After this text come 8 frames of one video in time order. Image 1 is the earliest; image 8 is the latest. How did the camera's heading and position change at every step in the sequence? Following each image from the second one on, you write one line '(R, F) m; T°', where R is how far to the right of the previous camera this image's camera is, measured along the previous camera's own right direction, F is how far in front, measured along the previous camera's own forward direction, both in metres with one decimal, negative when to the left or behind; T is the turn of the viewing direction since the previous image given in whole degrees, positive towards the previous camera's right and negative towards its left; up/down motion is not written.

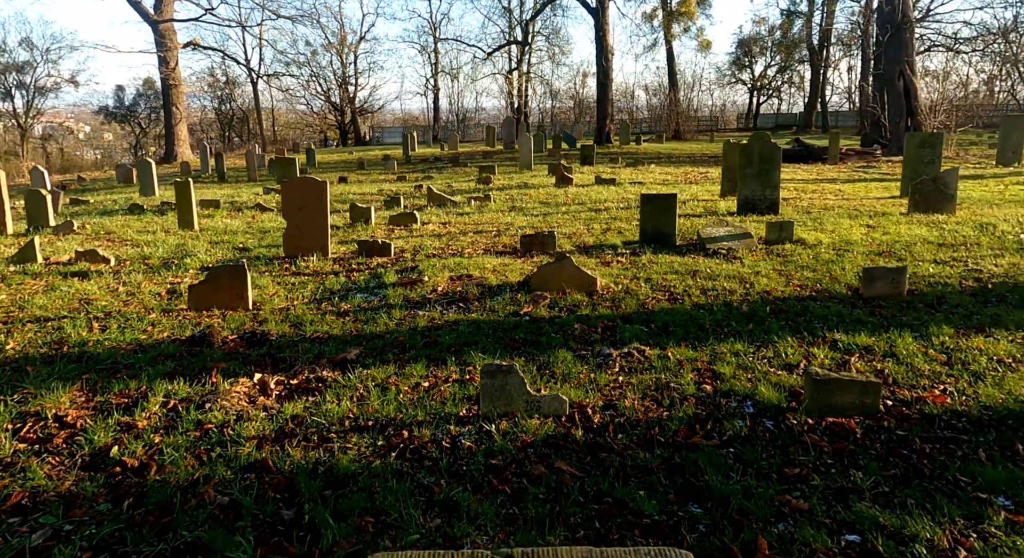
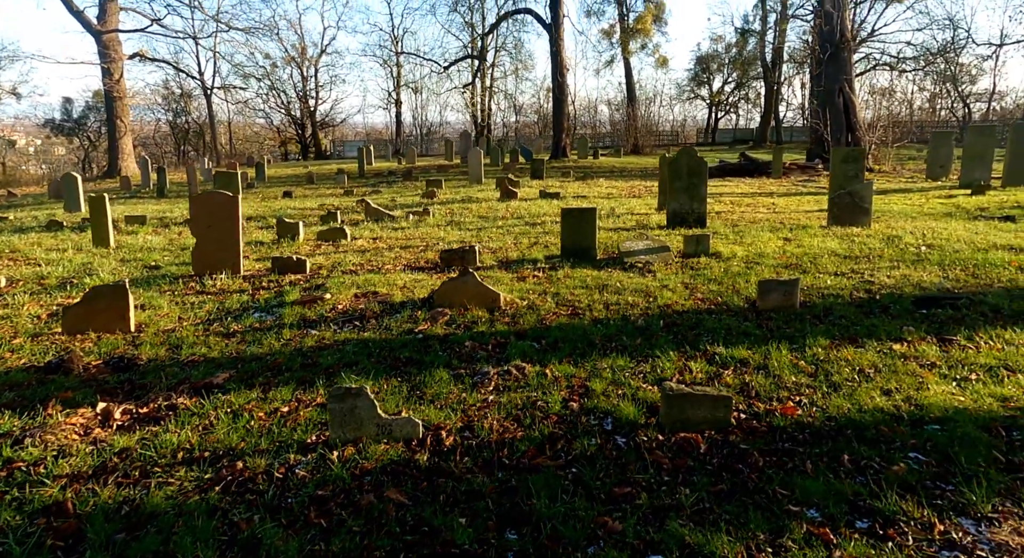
(+0.5, 0.0) m; +3°
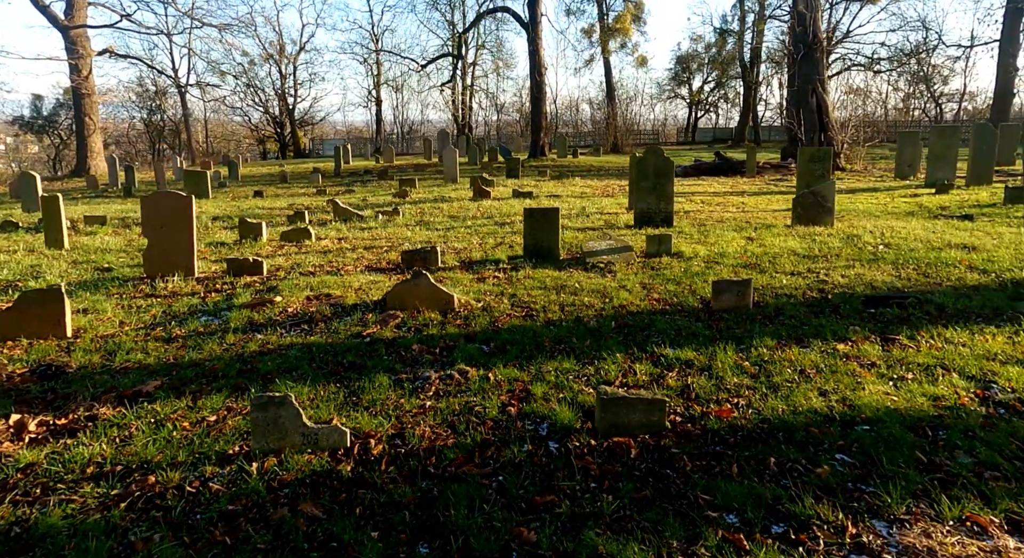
(+0.2, +0.1) m; +1°
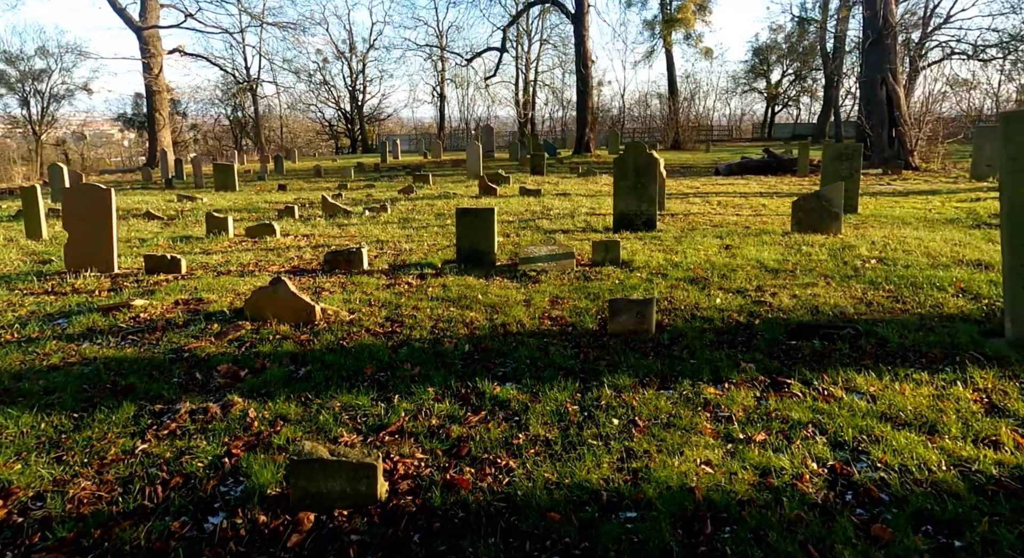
(+1.4, +0.8) m; -5°
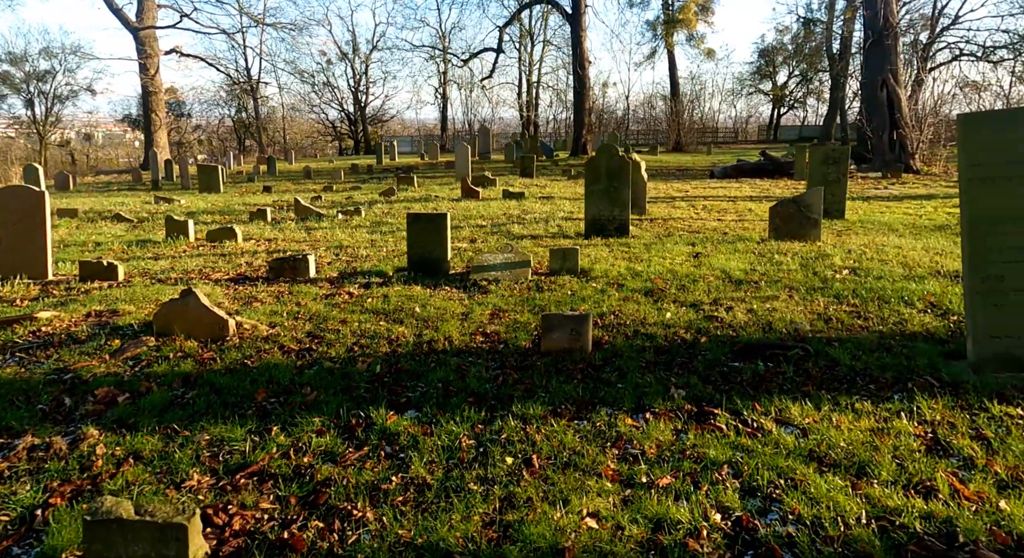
(+0.5, +0.4) m; 0°
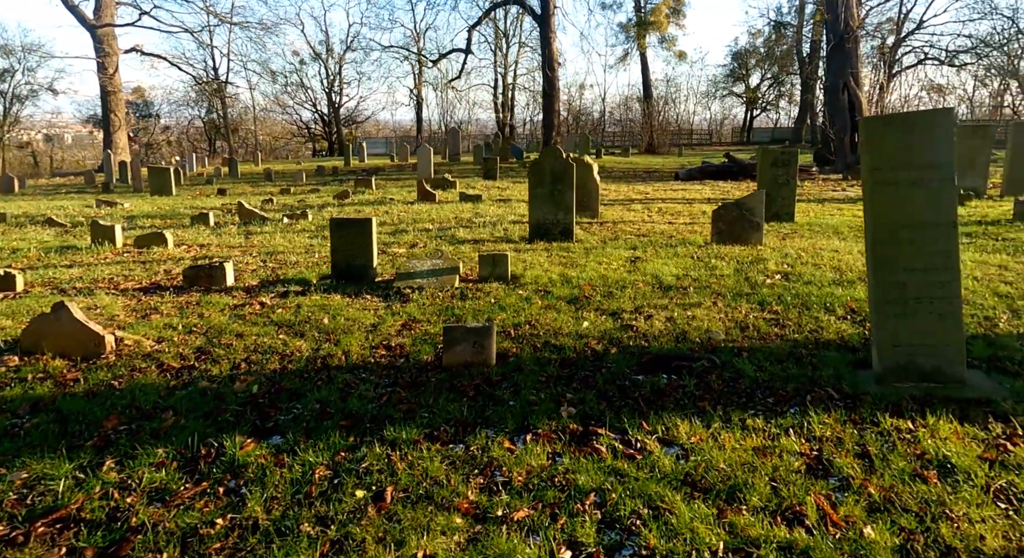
(+0.5, +0.2) m; +2°
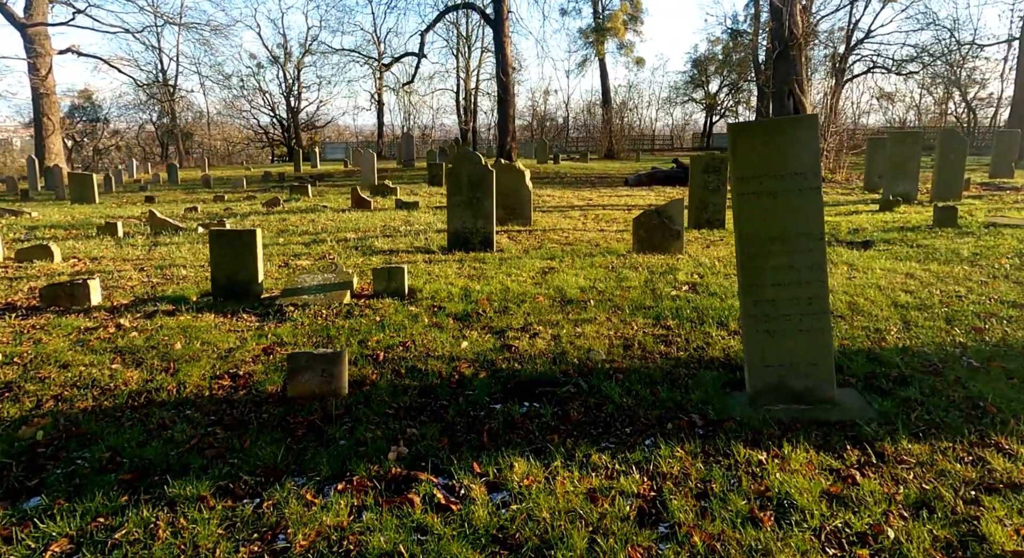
(+0.6, +0.4) m; +3°
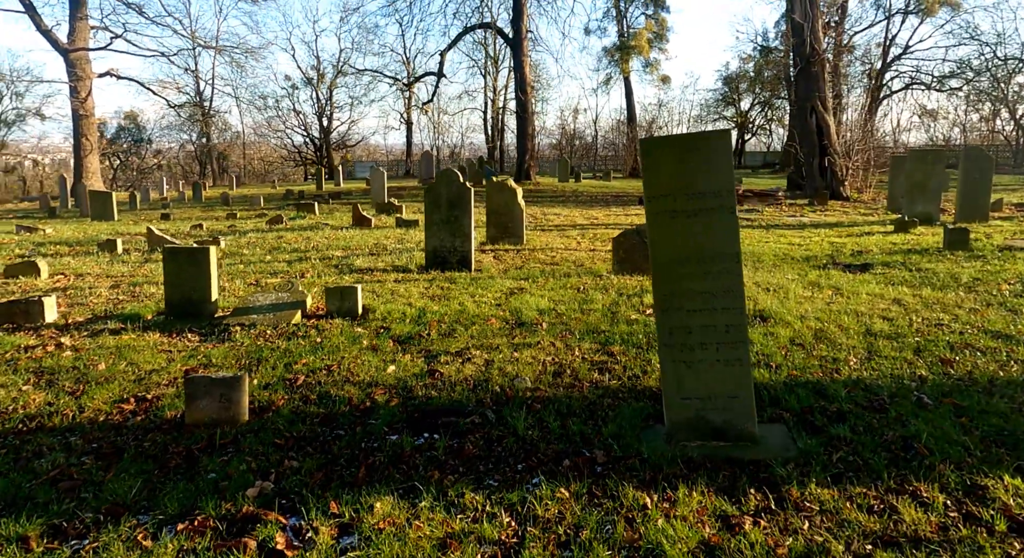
(+0.6, +0.2) m; -2°
